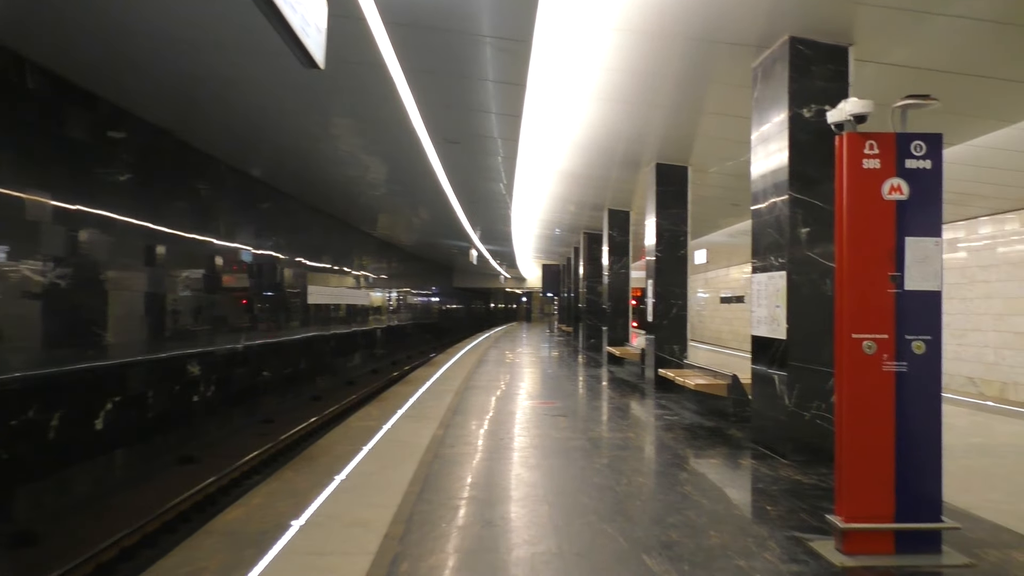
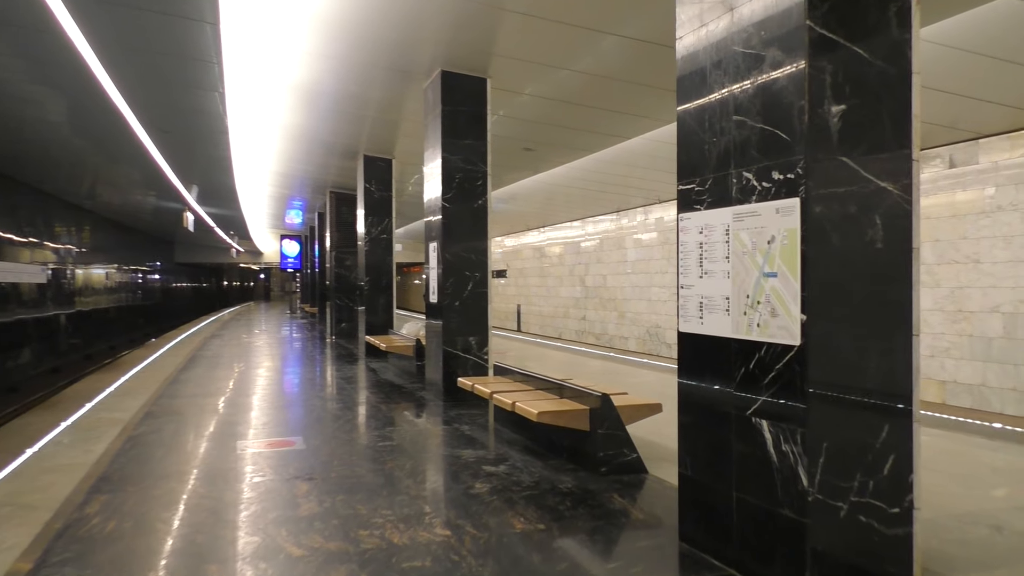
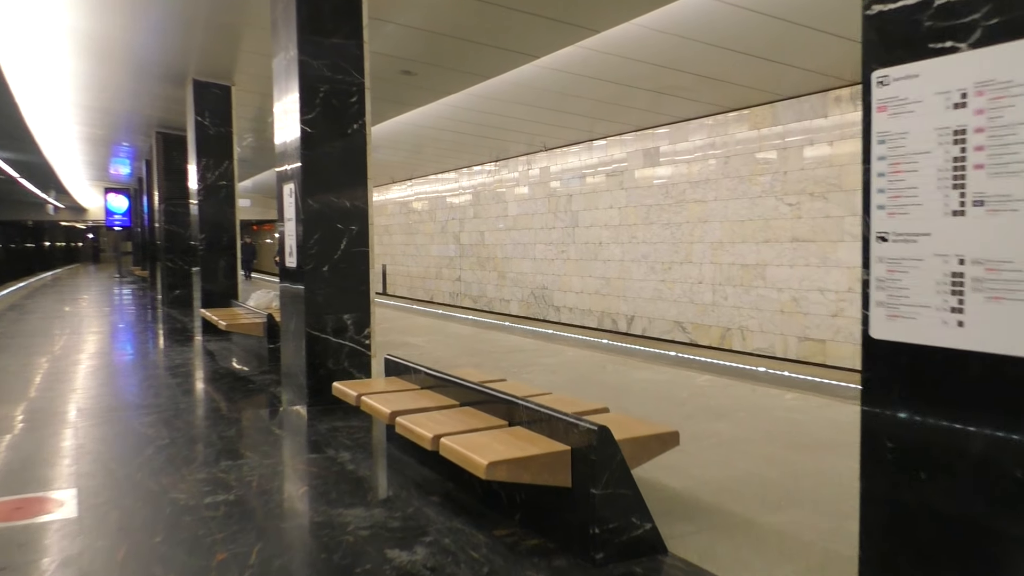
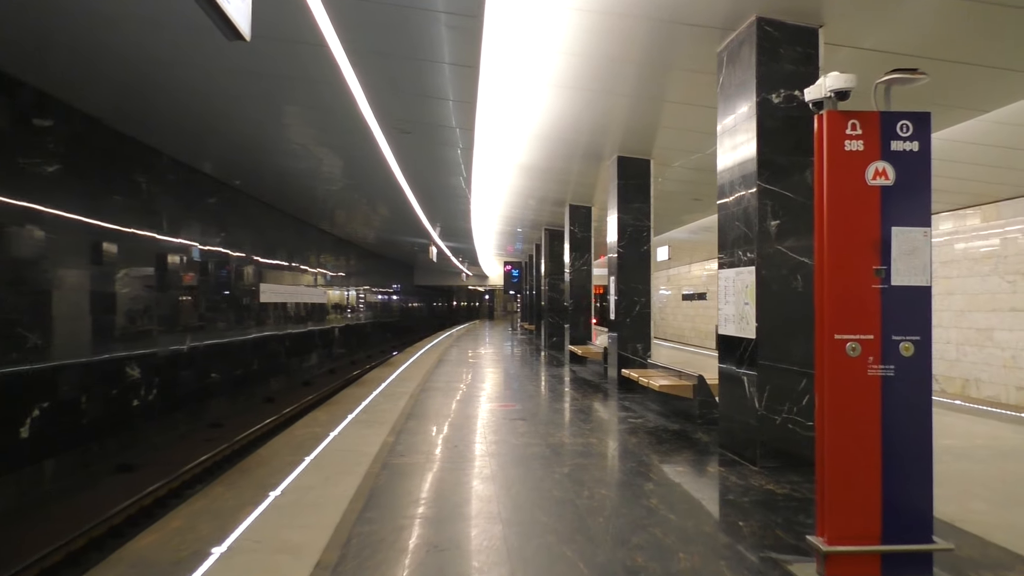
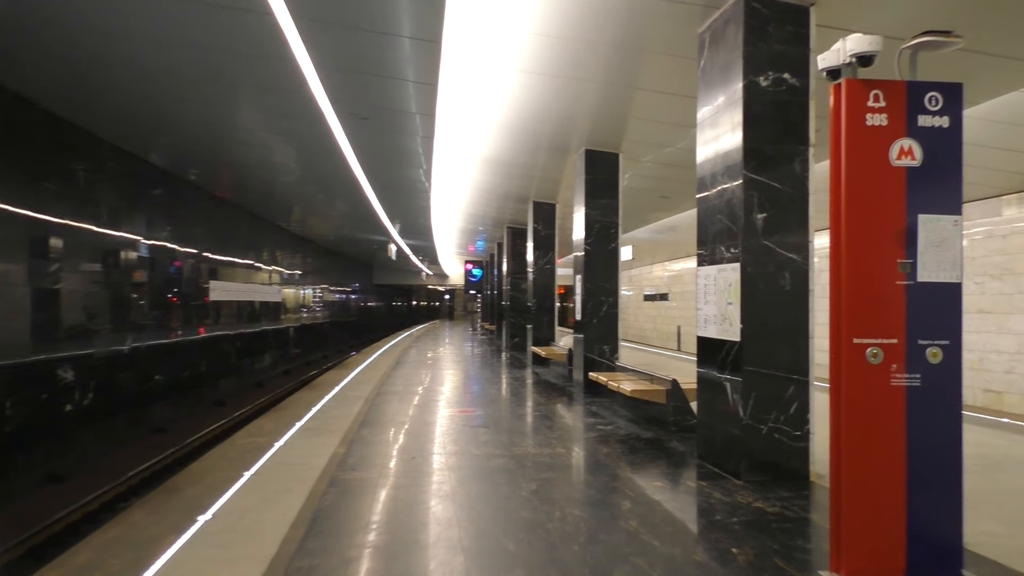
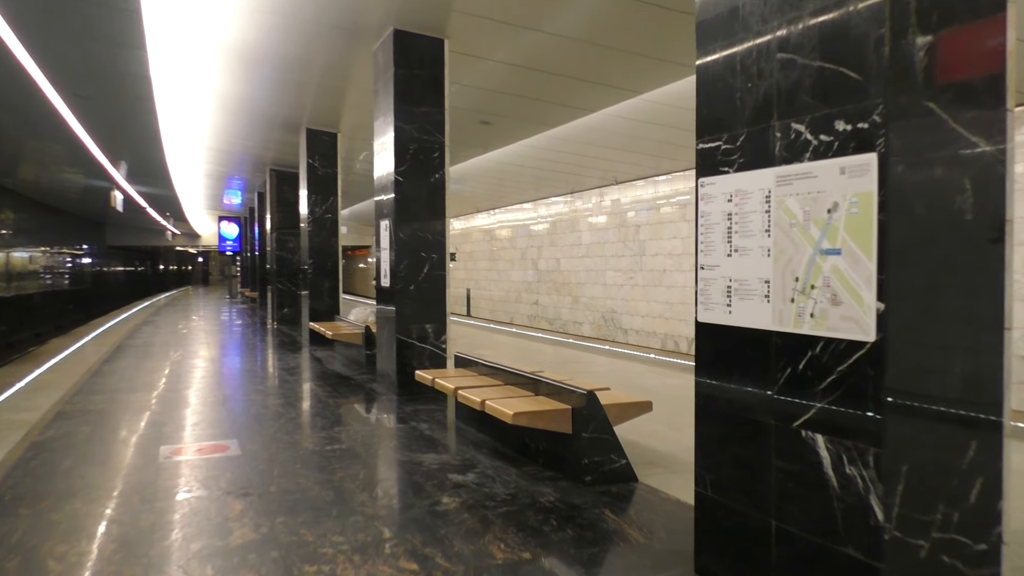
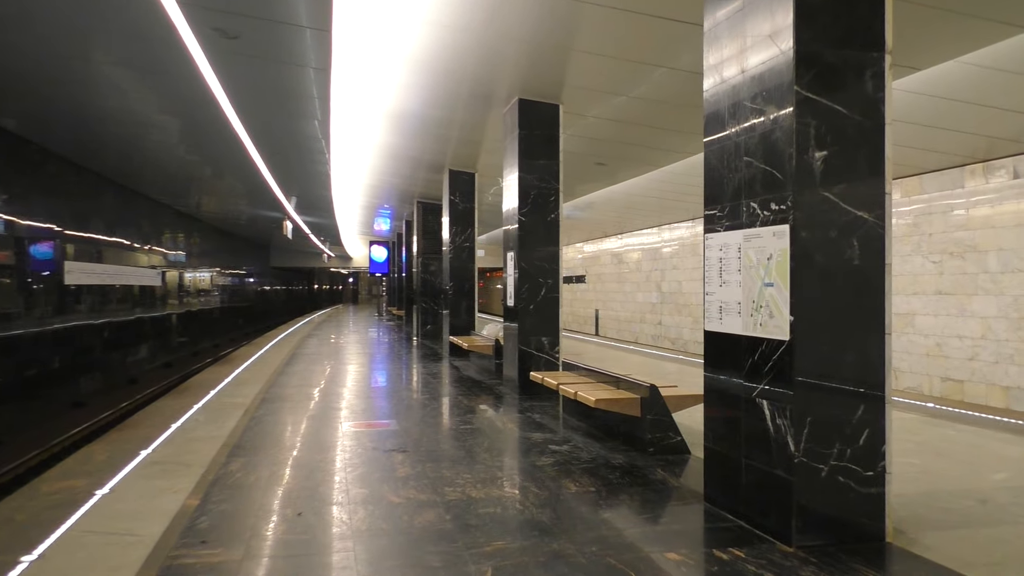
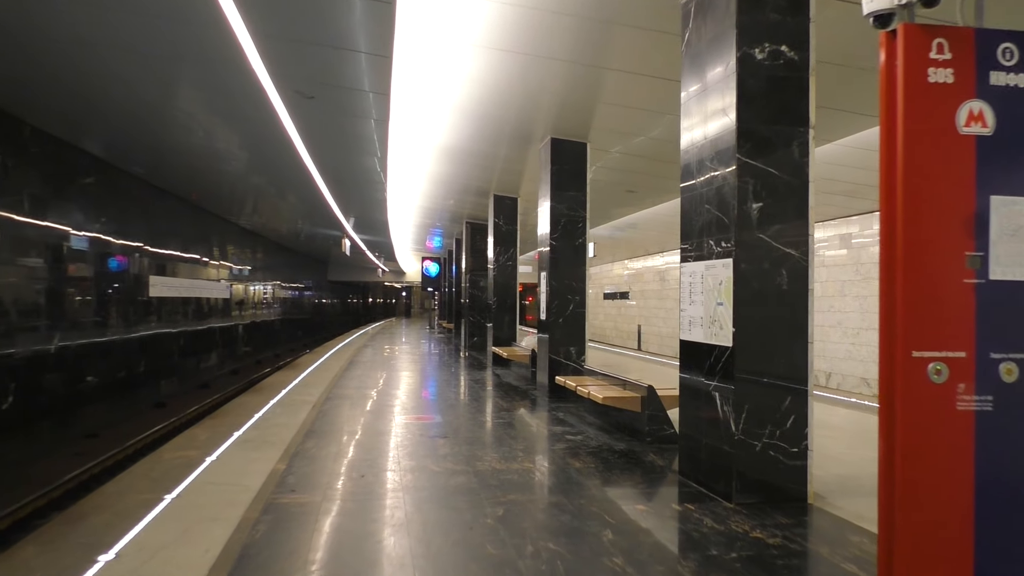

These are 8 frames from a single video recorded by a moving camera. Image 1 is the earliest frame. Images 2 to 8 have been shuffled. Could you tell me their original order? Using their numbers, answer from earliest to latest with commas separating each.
4, 5, 8, 7, 2, 6, 3
